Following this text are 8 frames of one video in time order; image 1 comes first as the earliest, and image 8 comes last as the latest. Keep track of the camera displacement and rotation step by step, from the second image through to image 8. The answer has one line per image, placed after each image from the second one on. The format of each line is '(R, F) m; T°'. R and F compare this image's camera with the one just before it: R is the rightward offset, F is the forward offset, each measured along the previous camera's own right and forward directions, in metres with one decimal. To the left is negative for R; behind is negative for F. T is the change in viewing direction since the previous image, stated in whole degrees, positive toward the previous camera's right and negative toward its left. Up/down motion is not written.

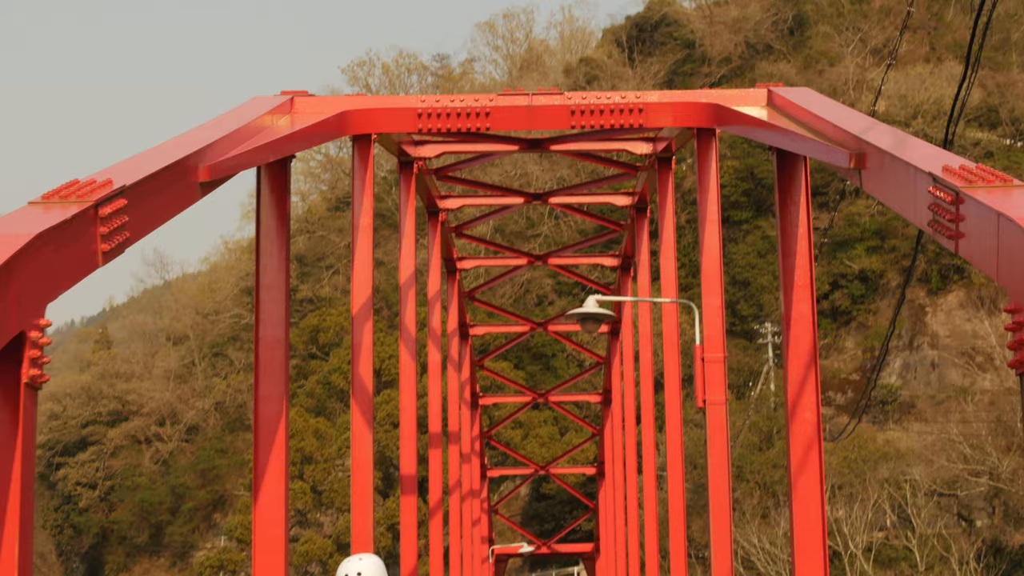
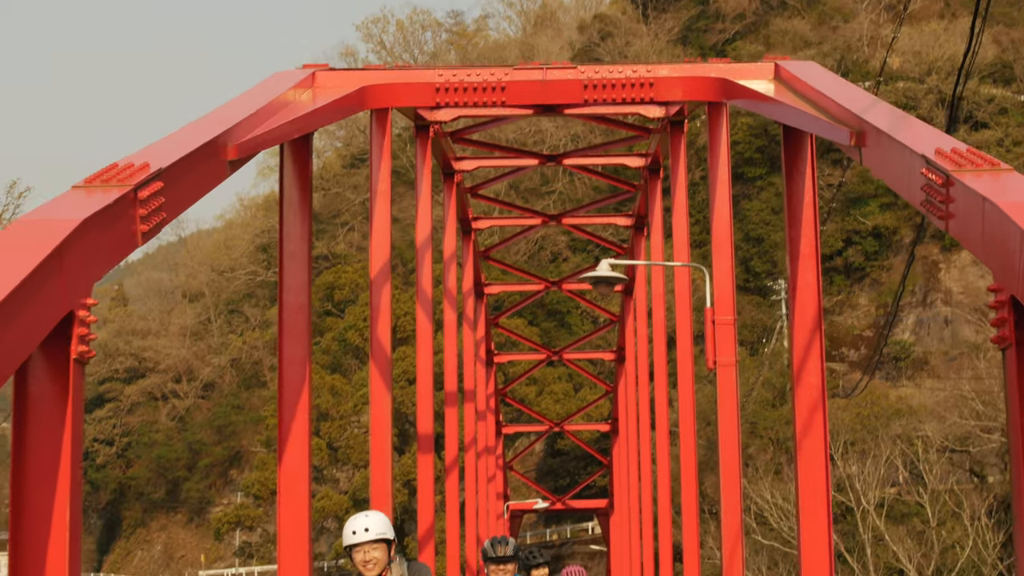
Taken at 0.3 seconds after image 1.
(0.0, -0.3) m; 0°
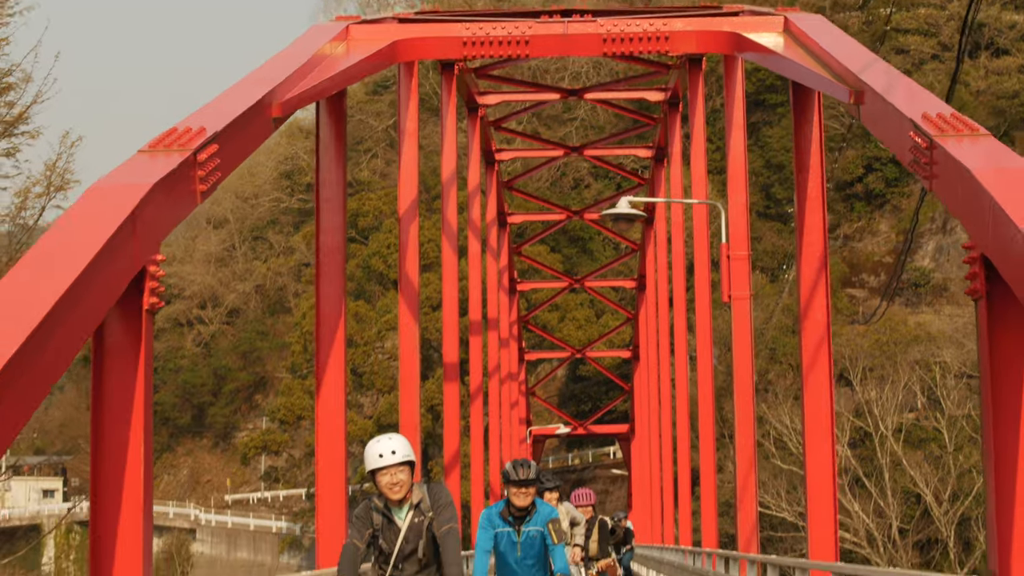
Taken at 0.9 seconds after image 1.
(0.0, -0.6) m; -1°
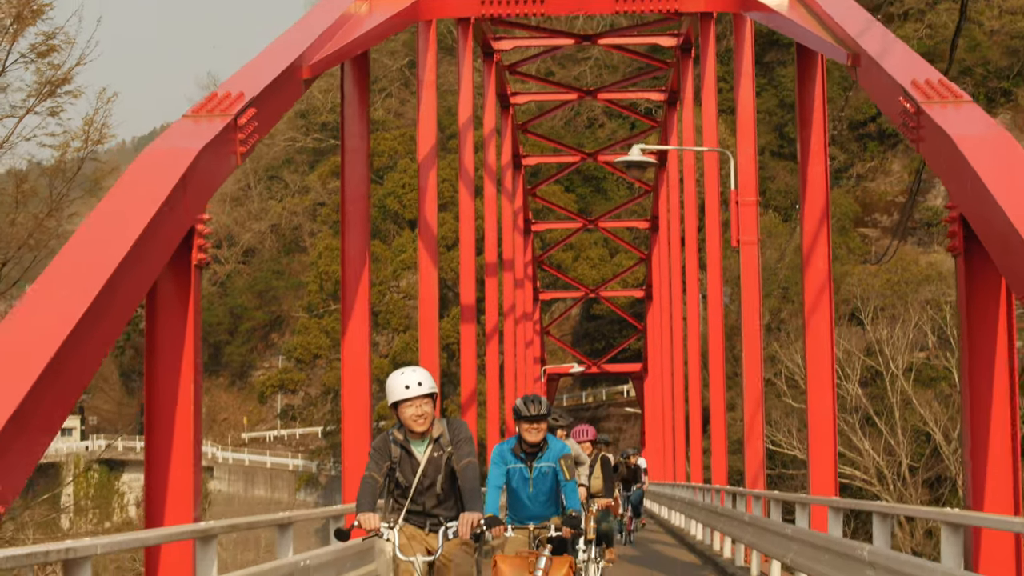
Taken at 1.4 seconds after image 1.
(0.0, -0.5) m; 0°
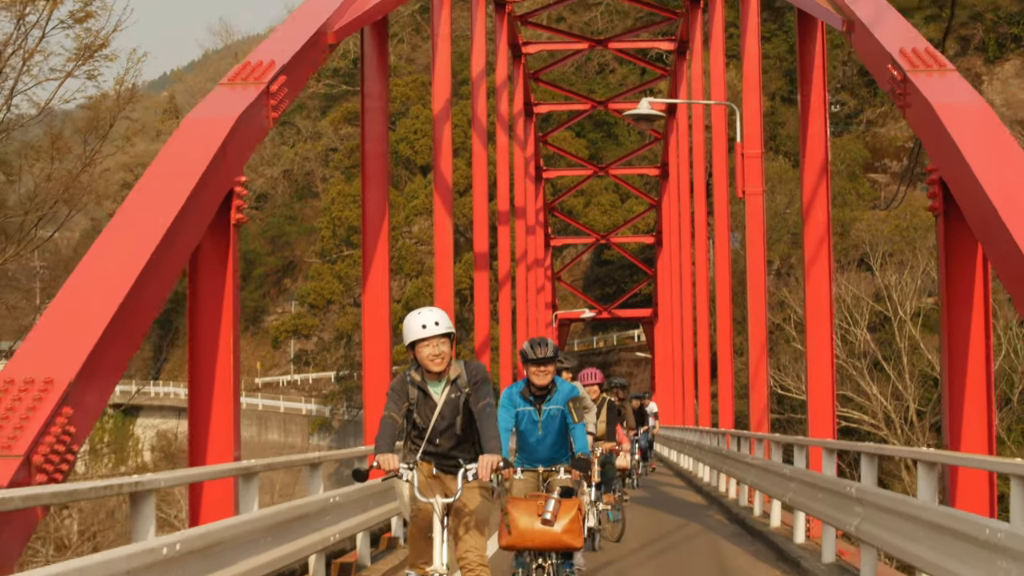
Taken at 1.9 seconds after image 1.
(0.0, -0.5) m; 0°
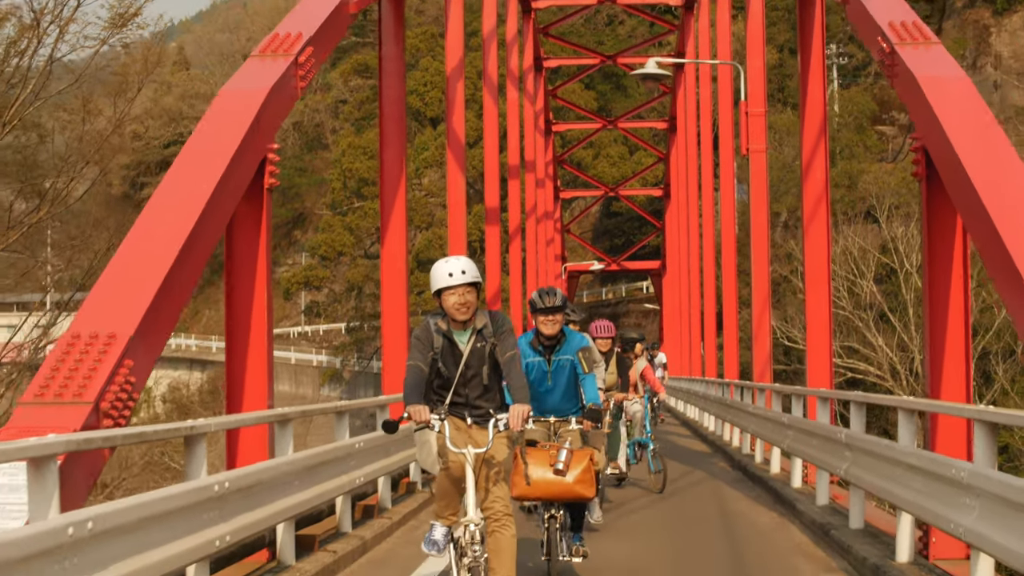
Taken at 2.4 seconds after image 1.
(0.0, -0.5) m; 0°
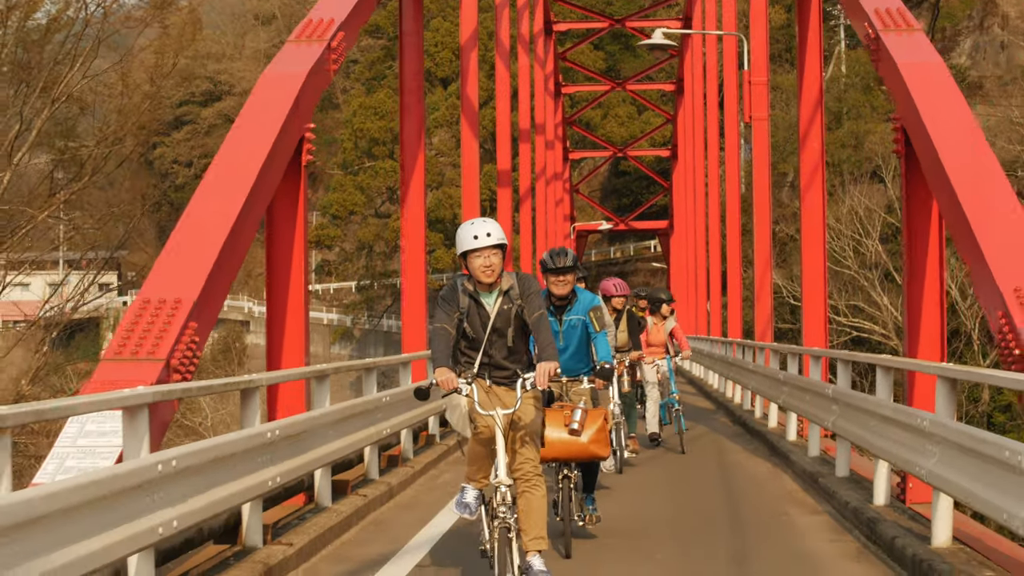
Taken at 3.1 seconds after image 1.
(0.0, -0.7) m; 0°
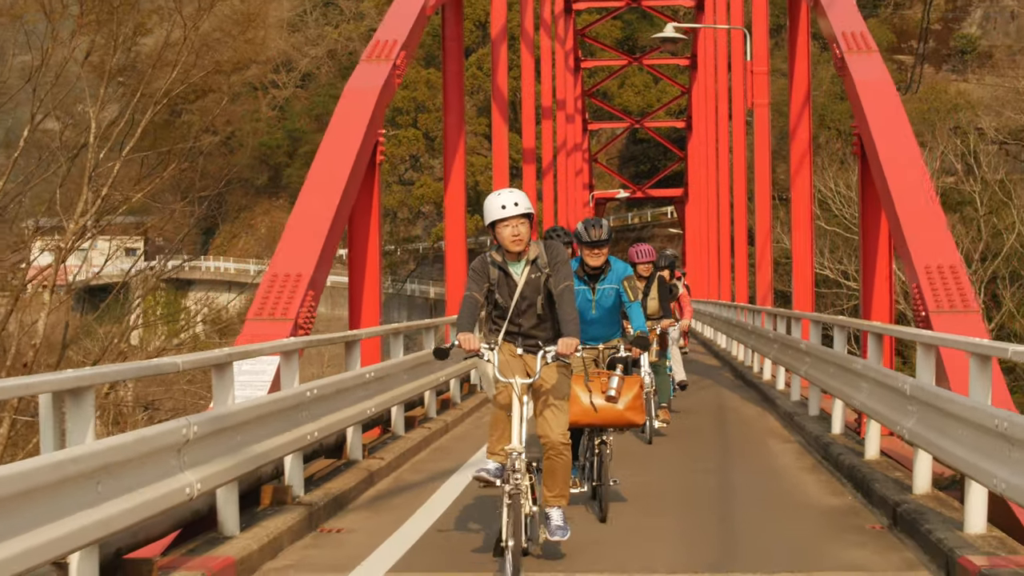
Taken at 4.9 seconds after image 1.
(-0.1, -2.0) m; 0°
